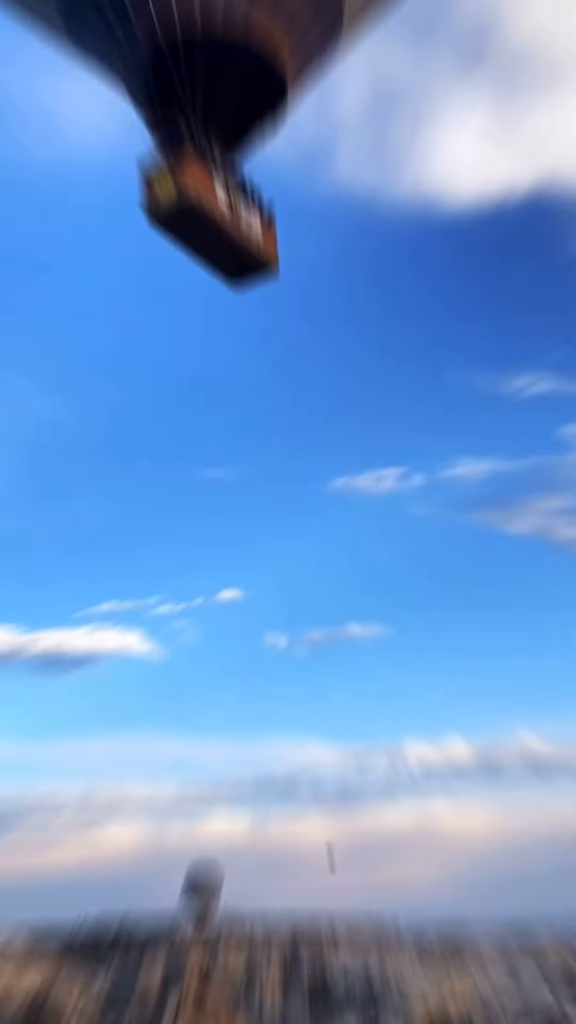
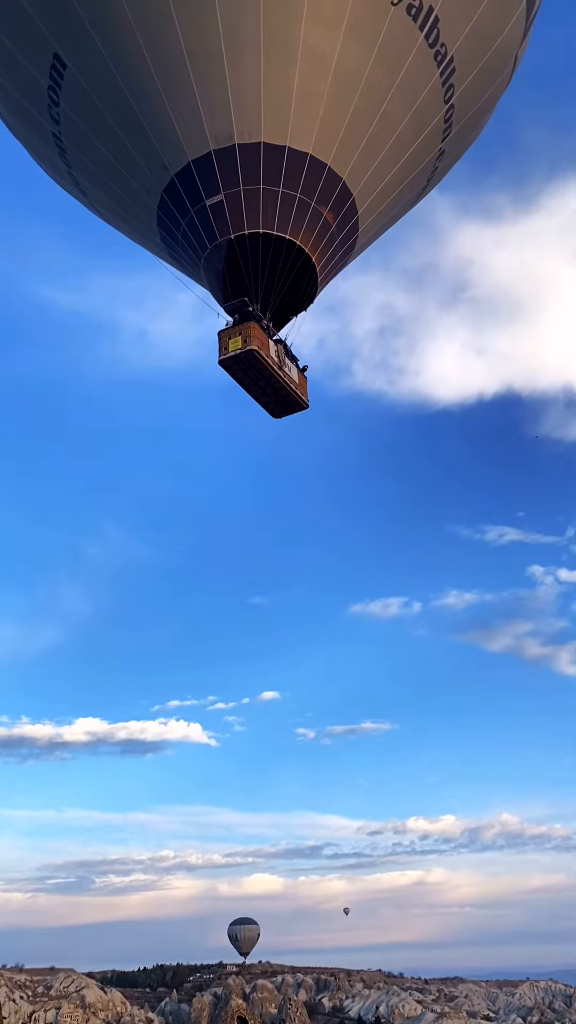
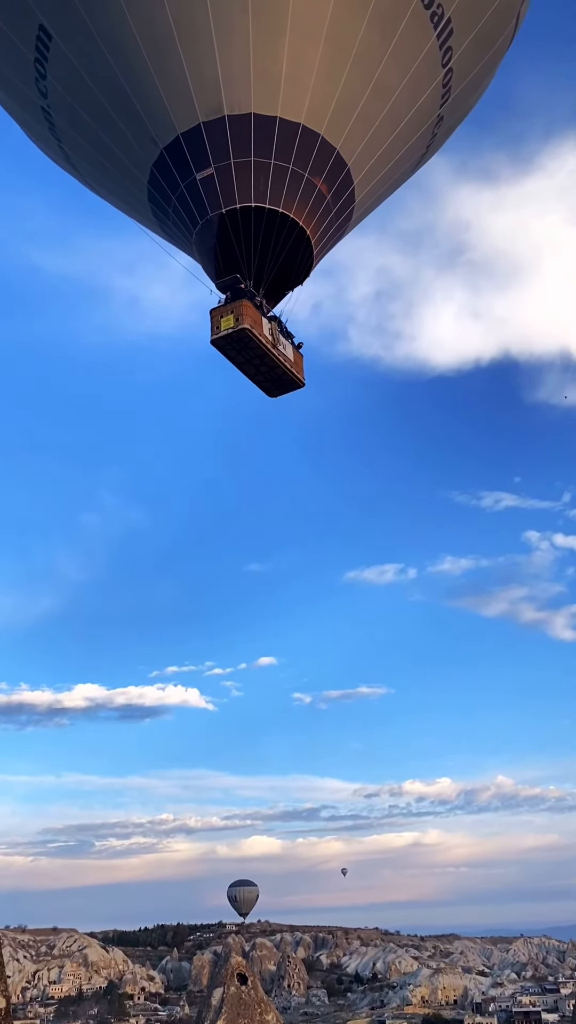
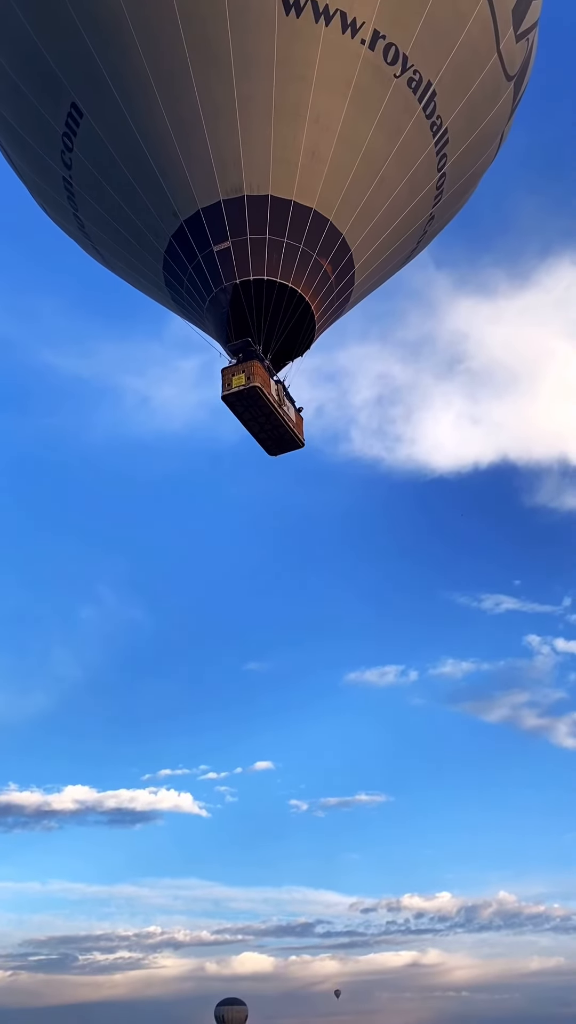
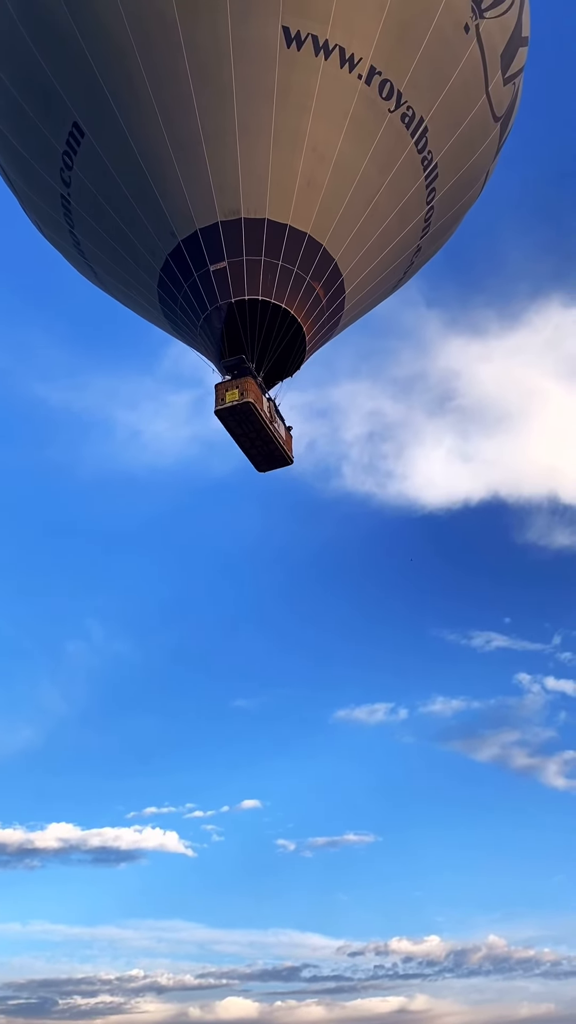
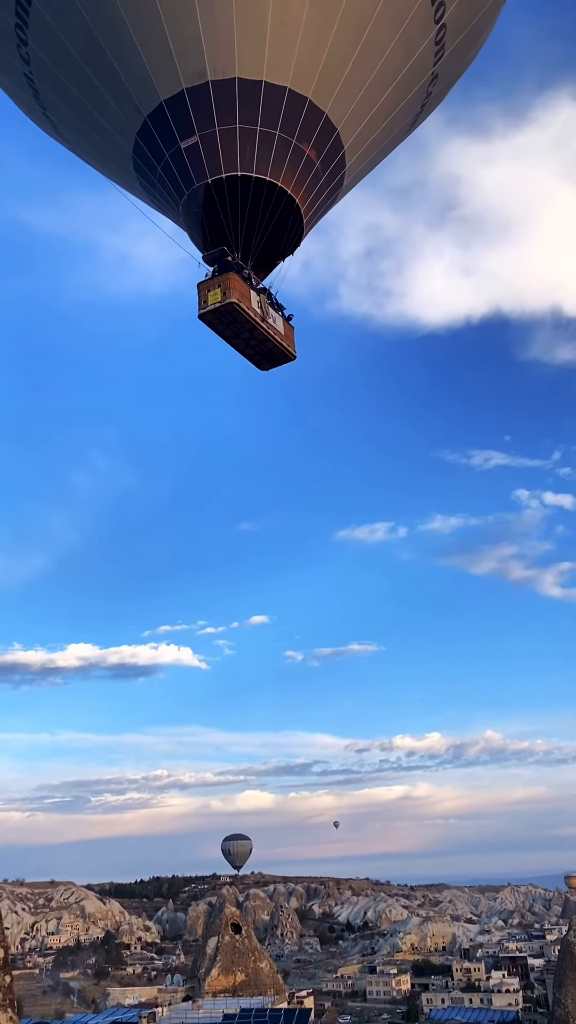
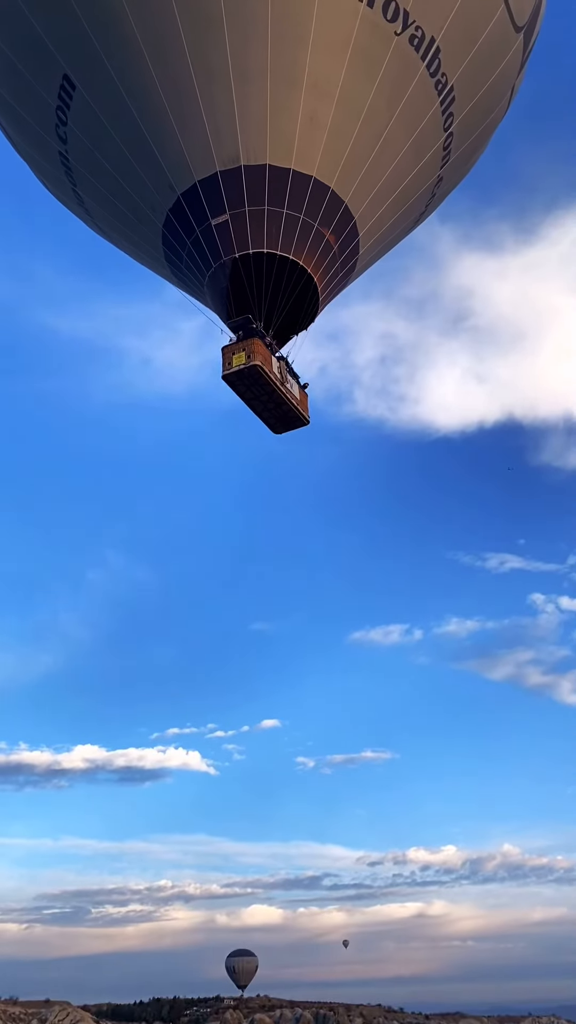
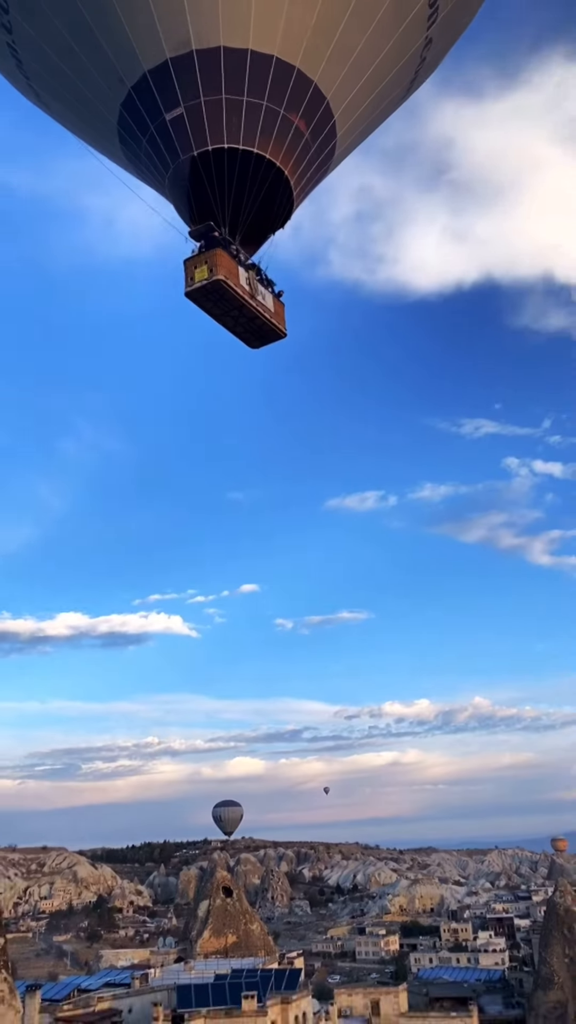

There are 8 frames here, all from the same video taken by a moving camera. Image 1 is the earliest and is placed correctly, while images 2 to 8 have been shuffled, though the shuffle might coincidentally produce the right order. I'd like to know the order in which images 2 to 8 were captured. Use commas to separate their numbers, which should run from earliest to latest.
8, 6, 3, 2, 7, 4, 5
